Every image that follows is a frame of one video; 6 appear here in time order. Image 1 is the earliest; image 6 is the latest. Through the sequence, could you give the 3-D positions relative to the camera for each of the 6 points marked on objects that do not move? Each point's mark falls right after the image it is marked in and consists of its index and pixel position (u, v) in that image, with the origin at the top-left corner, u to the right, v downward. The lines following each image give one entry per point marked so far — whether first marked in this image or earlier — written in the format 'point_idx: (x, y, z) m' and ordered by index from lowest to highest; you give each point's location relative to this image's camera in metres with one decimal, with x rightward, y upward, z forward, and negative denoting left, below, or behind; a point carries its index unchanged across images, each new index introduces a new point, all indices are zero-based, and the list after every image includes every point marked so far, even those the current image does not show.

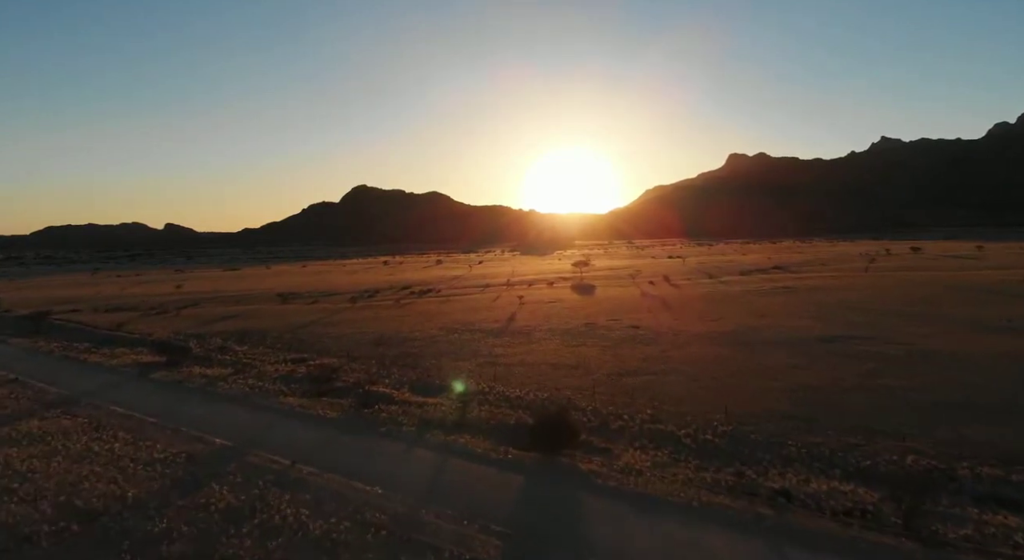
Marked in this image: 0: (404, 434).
0: (-2.6, -3.7, +13.4) m
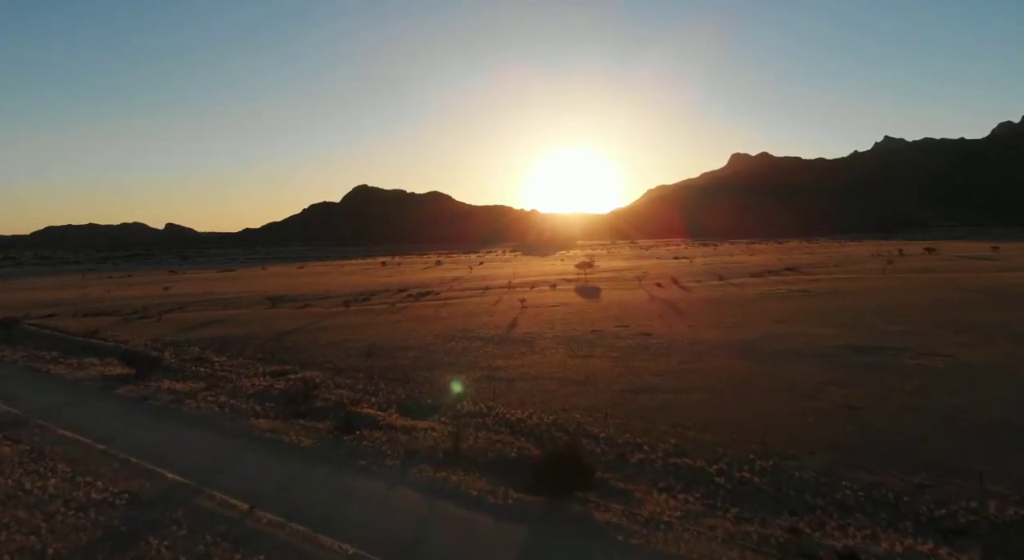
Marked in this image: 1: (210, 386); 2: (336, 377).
0: (-2.6, -3.8, +11.5) m
1: (-9.9, -3.5, +18.5) m
2: (-5.9, -3.2, +18.8) m
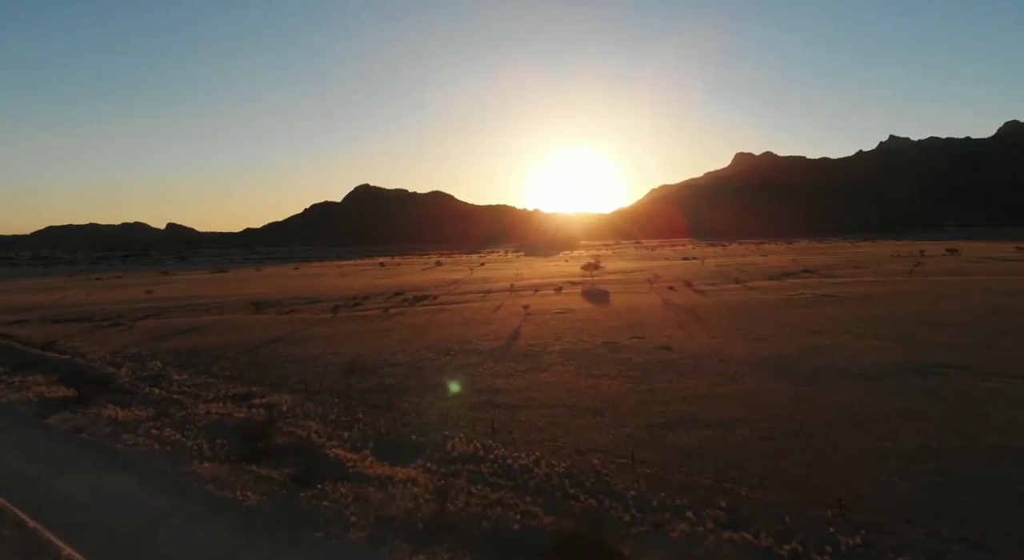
0: (-2.5, -4.1, +8.7) m
1: (-9.8, -3.7, +15.7) m
2: (-5.8, -3.5, +16.1) m
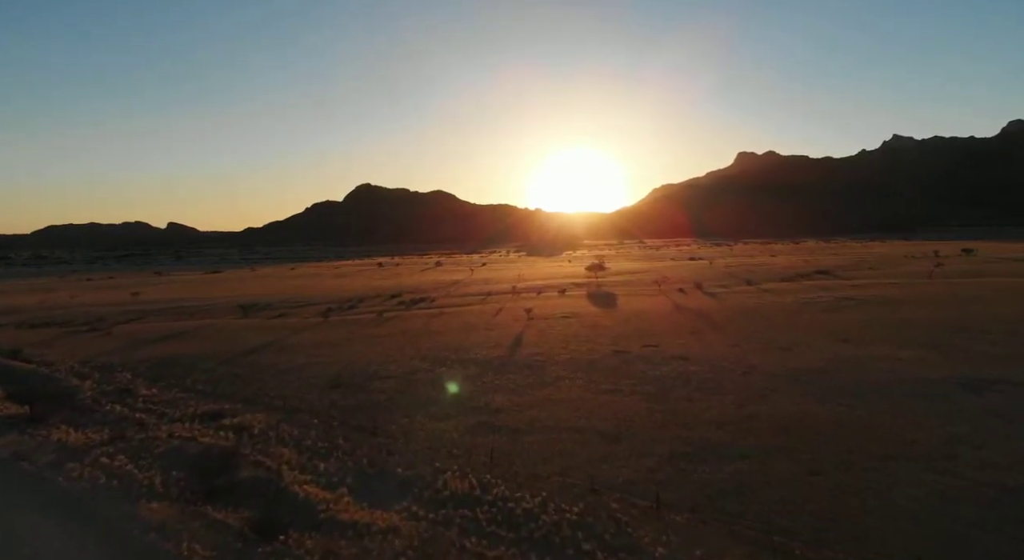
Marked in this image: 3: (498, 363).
0: (-2.5, -4.2, +6.9) m
1: (-9.8, -3.9, +13.9) m
2: (-5.8, -3.6, +14.2) m
3: (-0.5, -2.9, +19.8) m
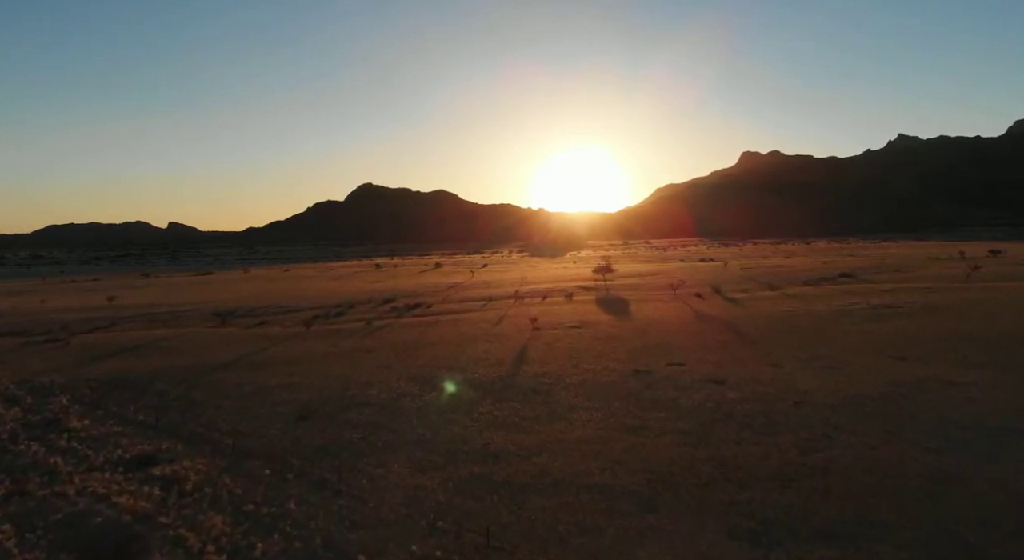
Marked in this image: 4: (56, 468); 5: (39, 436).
0: (-2.5, -4.5, +3.9) m
1: (-9.7, -4.1, +11.0) m
2: (-5.7, -3.9, +11.3) m
3: (-0.4, -3.2, +16.9) m
4: (-9.8, -4.0, +12.2) m
5: (-11.8, -3.9, +14.2) m
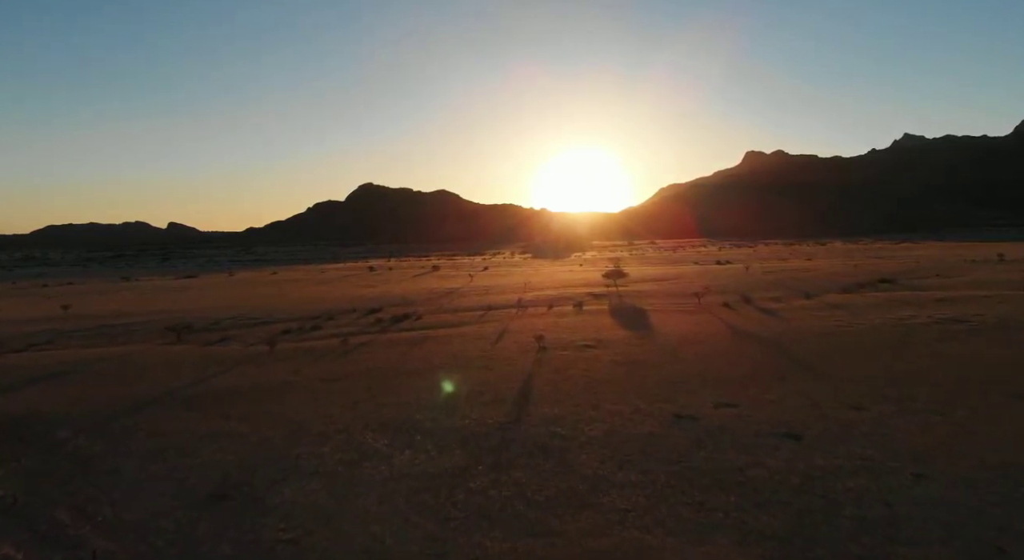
0: (-2.5, -4.9, -0.4) m
1: (-9.7, -4.5, +6.8) m
2: (-5.7, -4.3, +7.0) m
3: (-0.3, -3.6, +12.6) m
4: (-9.7, -4.4, +8.0) m
5: (-11.8, -4.3, +9.9) m
